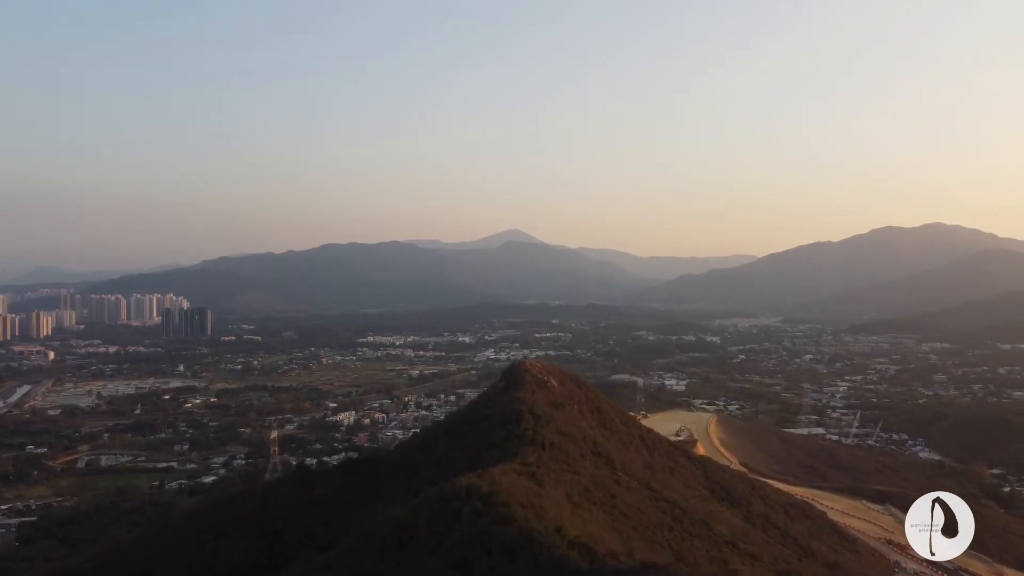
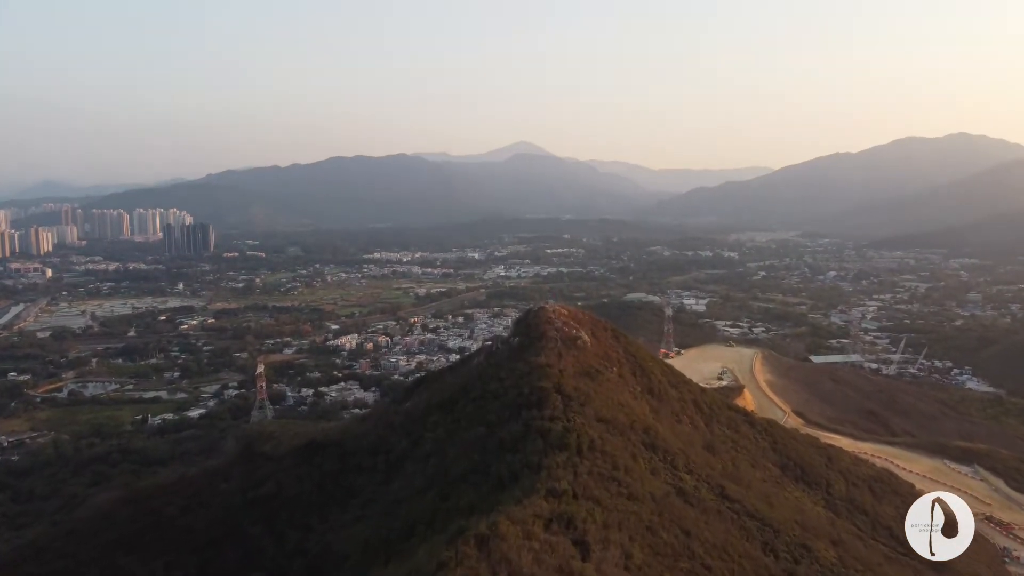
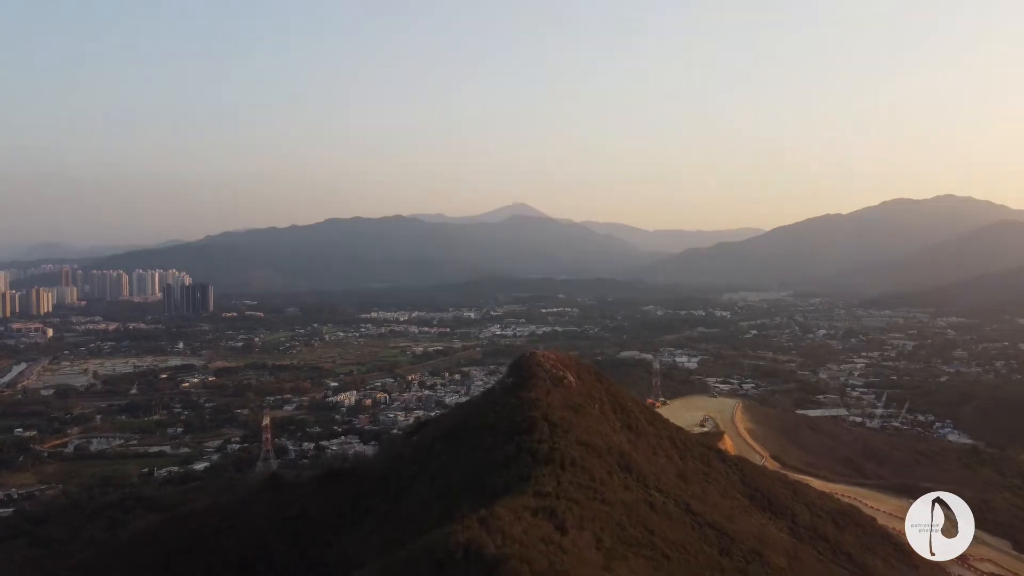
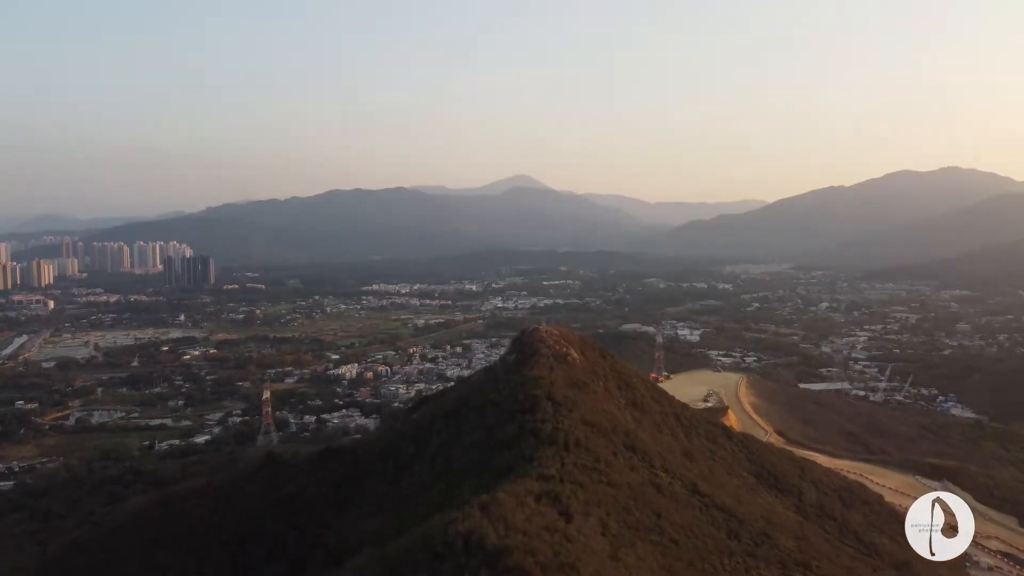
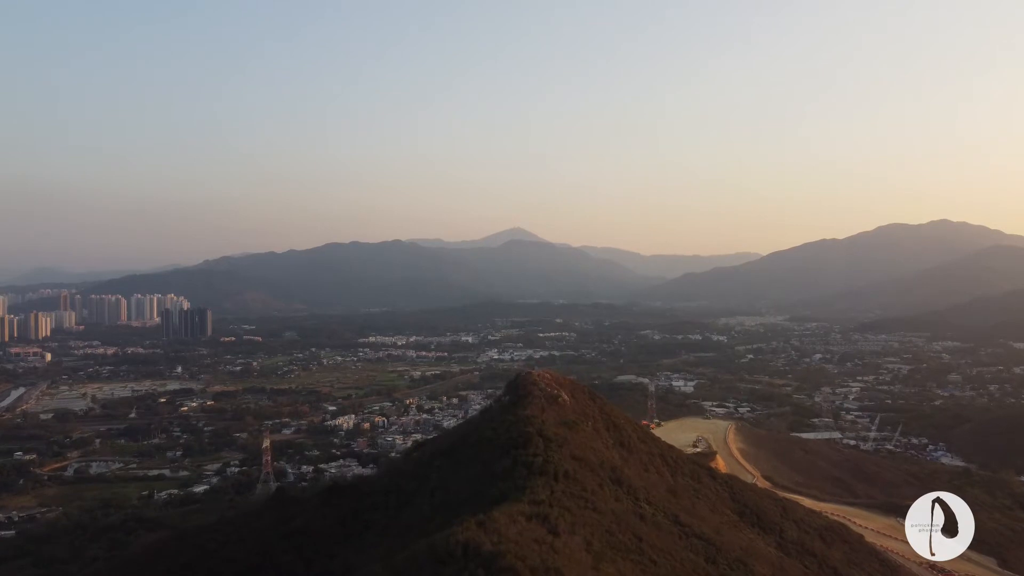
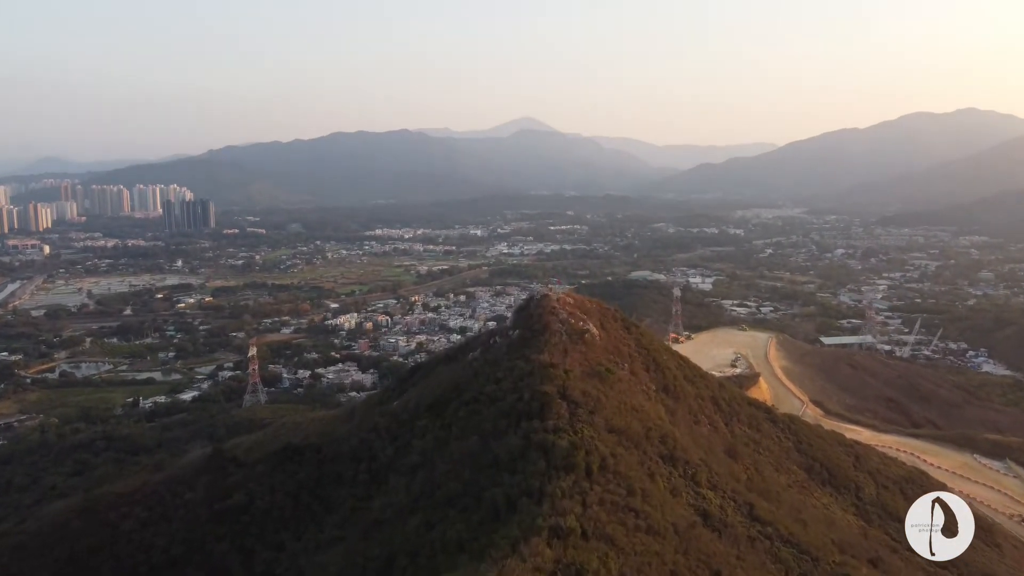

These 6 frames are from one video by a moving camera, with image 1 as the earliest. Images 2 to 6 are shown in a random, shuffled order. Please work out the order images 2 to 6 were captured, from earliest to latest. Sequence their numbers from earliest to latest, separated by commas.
5, 3, 4, 2, 6
